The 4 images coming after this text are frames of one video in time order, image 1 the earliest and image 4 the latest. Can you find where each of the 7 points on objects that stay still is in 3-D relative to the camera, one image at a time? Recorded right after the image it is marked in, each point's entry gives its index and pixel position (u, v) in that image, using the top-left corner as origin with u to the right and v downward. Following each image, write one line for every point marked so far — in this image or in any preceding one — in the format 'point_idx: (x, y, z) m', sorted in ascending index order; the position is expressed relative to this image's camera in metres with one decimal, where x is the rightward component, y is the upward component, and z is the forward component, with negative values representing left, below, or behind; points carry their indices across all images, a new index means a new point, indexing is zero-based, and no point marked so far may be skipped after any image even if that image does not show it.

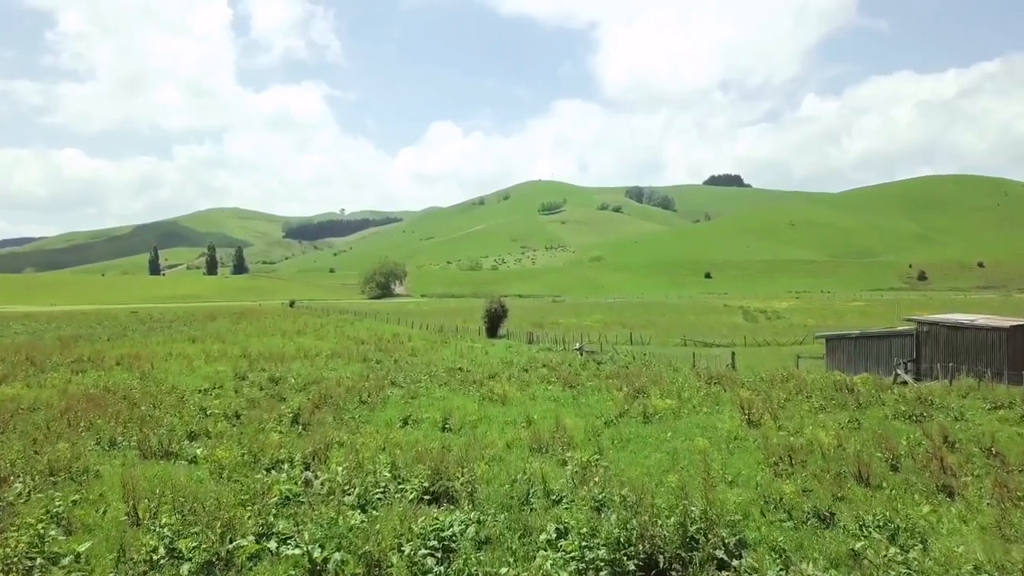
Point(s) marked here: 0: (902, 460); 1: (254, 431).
0: (+9.0, -4.0, +14.3) m
1: (-7.7, -4.2, +18.2) m
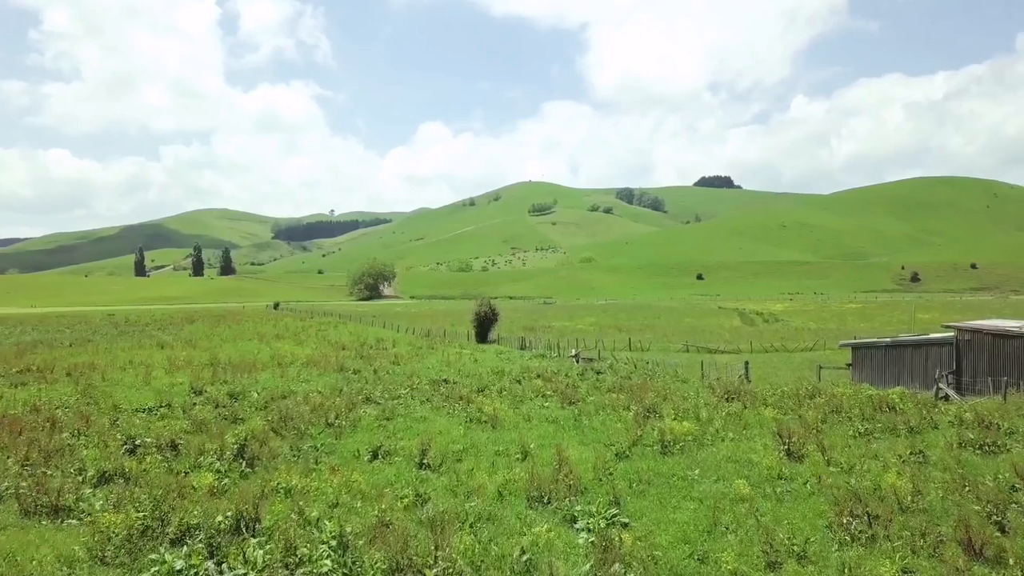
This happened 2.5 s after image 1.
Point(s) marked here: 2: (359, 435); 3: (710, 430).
0: (+8.9, -4.1, +11.1) m
1: (-7.9, -4.3, +14.7) m
2: (-4.7, -4.5, +19.0) m
3: (+6.0, -4.3, +18.8) m
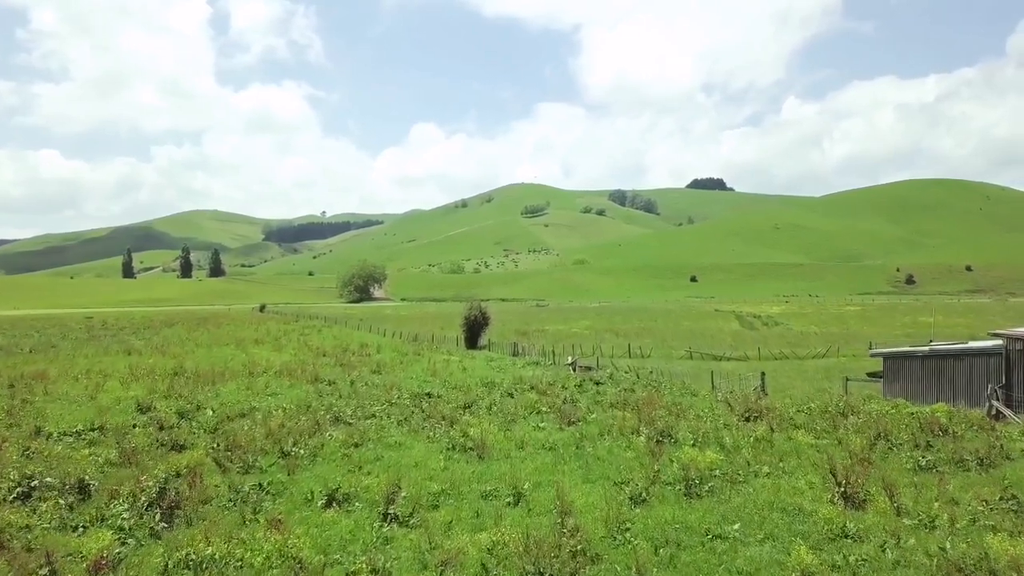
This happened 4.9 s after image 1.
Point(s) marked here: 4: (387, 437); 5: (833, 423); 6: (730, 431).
0: (+8.7, -4.1, +8.0) m
1: (-8.1, -4.4, +11.5) m
2: (-4.9, -4.6, +15.7) m
3: (+5.8, -4.4, +15.7) m
4: (-3.8, -4.5, +19.0) m
5: (+10.3, -4.3, +19.9) m
6: (+6.7, -4.4, +19.1) m
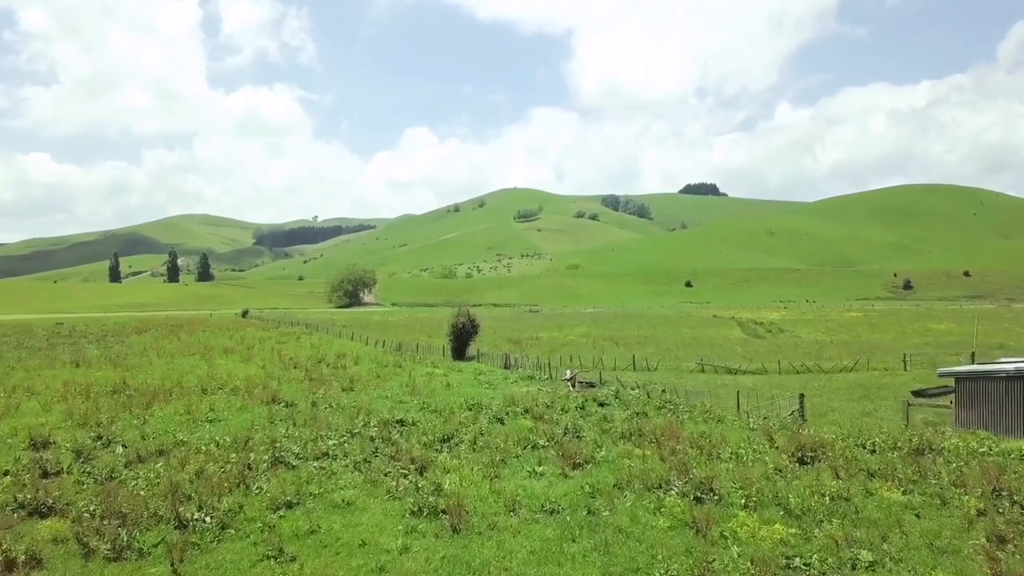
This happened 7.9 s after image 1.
0: (+8.6, -4.2, +3.4) m
1: (-8.2, -4.4, +6.6) m
2: (-5.2, -4.7, +10.9) m
3: (+5.5, -4.5, +11.0) m
4: (-4.1, -4.7, +14.2) m
5: (+10.1, -4.4, +15.3) m
6: (+6.5, -4.5, +14.4) m
